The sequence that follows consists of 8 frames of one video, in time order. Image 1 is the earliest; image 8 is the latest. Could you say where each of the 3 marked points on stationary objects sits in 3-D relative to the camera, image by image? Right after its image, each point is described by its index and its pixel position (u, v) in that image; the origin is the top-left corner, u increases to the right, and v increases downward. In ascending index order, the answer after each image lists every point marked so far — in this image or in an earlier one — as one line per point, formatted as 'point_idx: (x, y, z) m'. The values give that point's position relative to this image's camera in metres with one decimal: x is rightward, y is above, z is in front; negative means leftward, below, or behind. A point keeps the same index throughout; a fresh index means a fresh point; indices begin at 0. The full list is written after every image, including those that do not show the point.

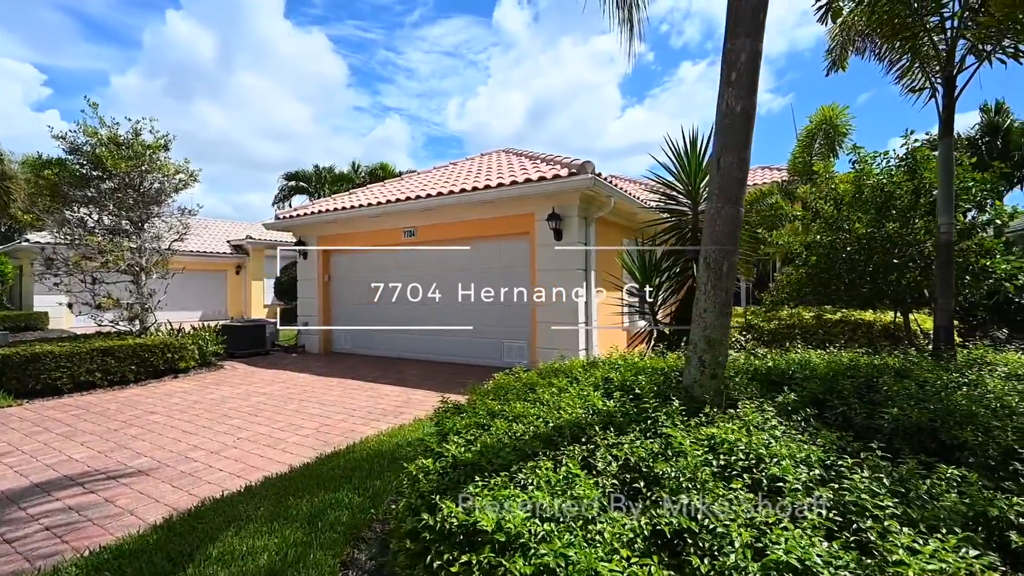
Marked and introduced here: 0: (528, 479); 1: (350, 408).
0: (+0.1, -1.1, +2.5) m
1: (-2.5, -1.9, +7.0) m
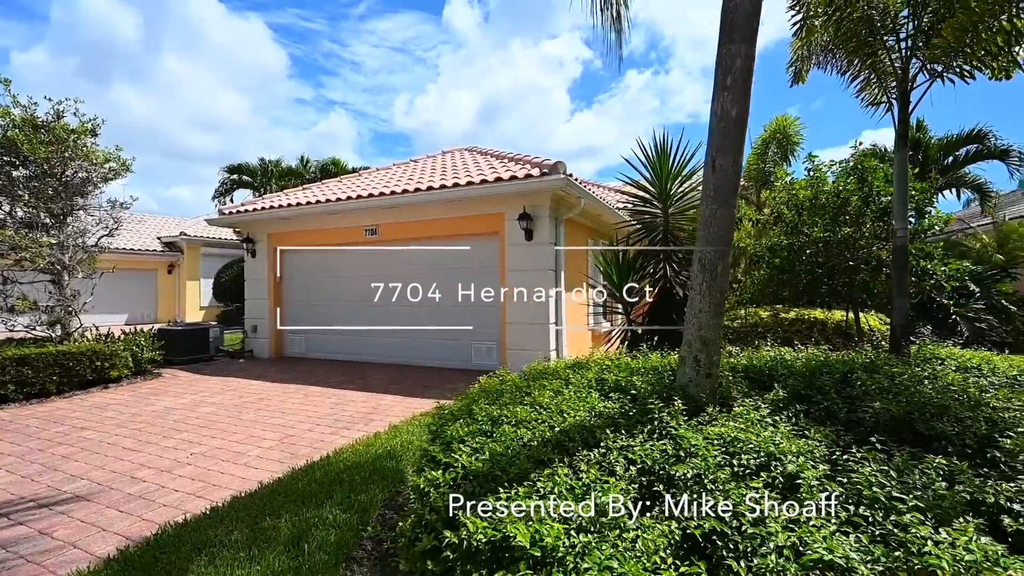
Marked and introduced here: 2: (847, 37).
0: (+0.2, -1.1, +2.4) m
1: (-2.8, -1.9, +6.6) m
2: (+4.2, +3.1, +5.5) m
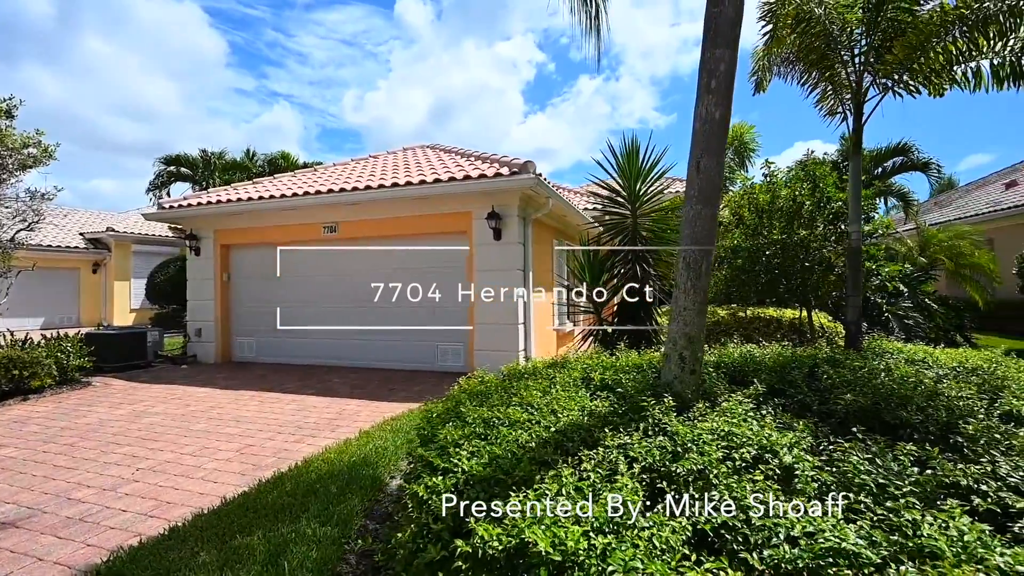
0: (+0.2, -1.0, +2.3) m
1: (-3.2, -1.9, +6.2) m
2: (+3.9, +3.1, +5.9) m
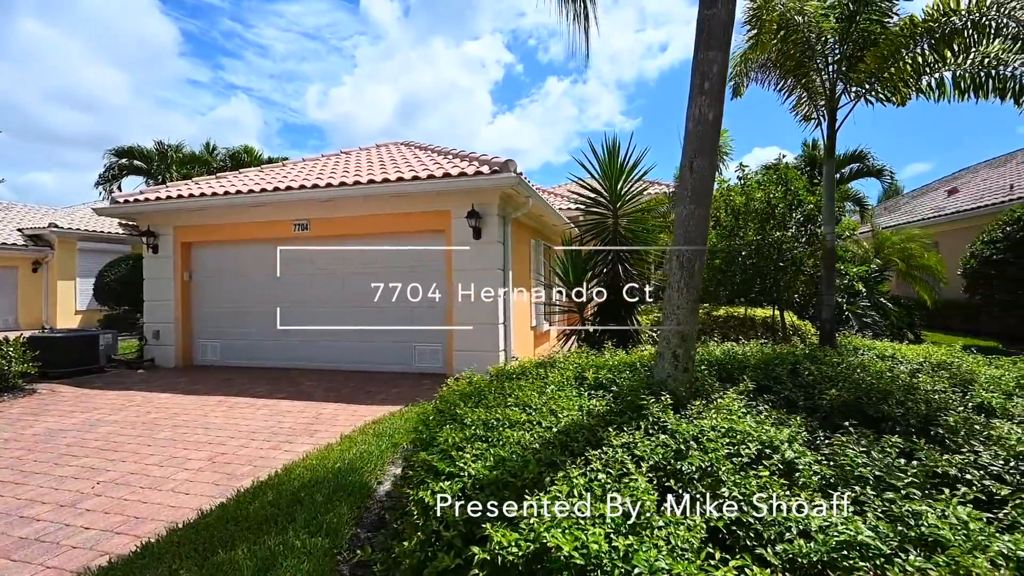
0: (+0.3, -1.0, +2.3) m
1: (-3.4, -1.8, +5.9) m
2: (+3.7, +3.1, +6.1) m
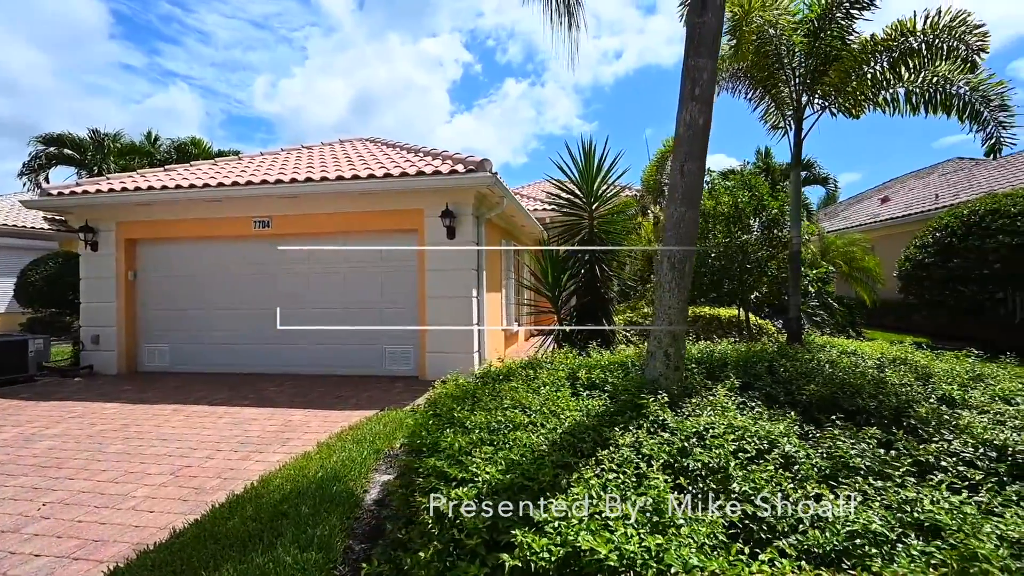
0: (+0.4, -1.0, +2.3) m
1: (-3.6, -1.8, +5.5) m
2: (+3.4, +3.1, +6.4) m
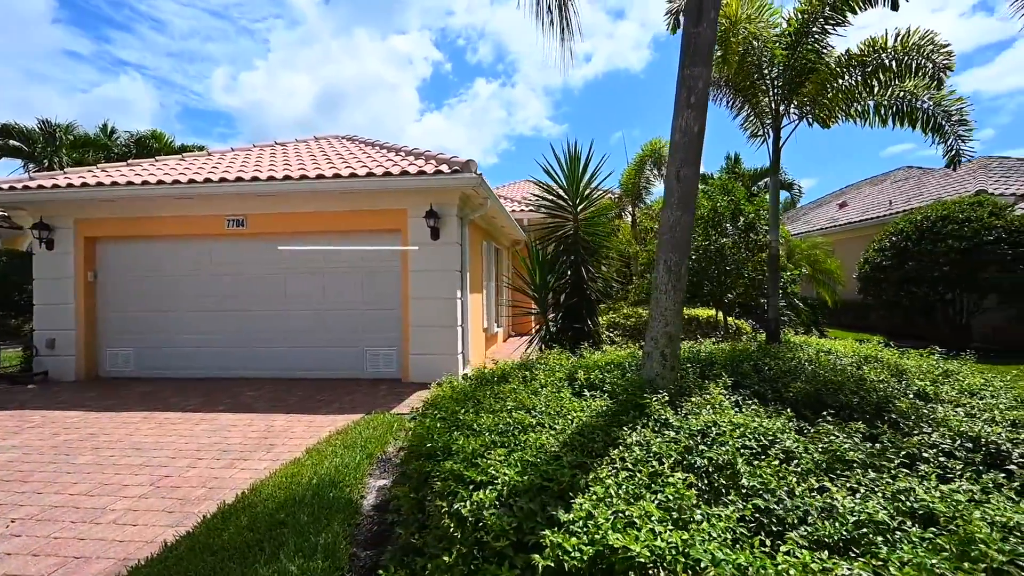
0: (+0.5, -1.1, +2.3) m
1: (-3.7, -1.9, +5.3) m
2: (+3.3, +3.1, +6.6) m
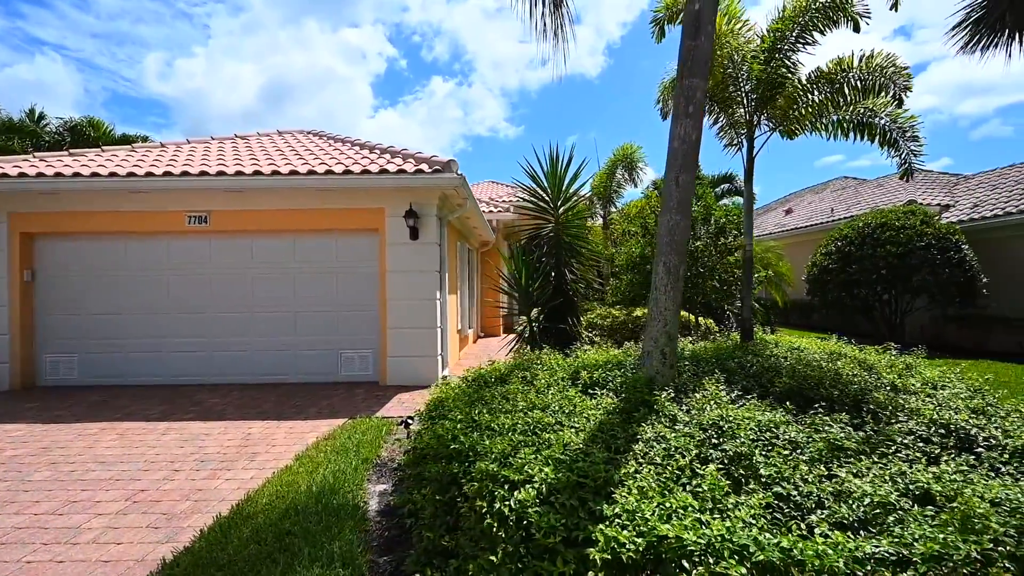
0: (+0.7, -1.1, +2.4) m
1: (-3.8, -1.9, +4.9) m
2: (+3.0, +3.1, +6.9) m
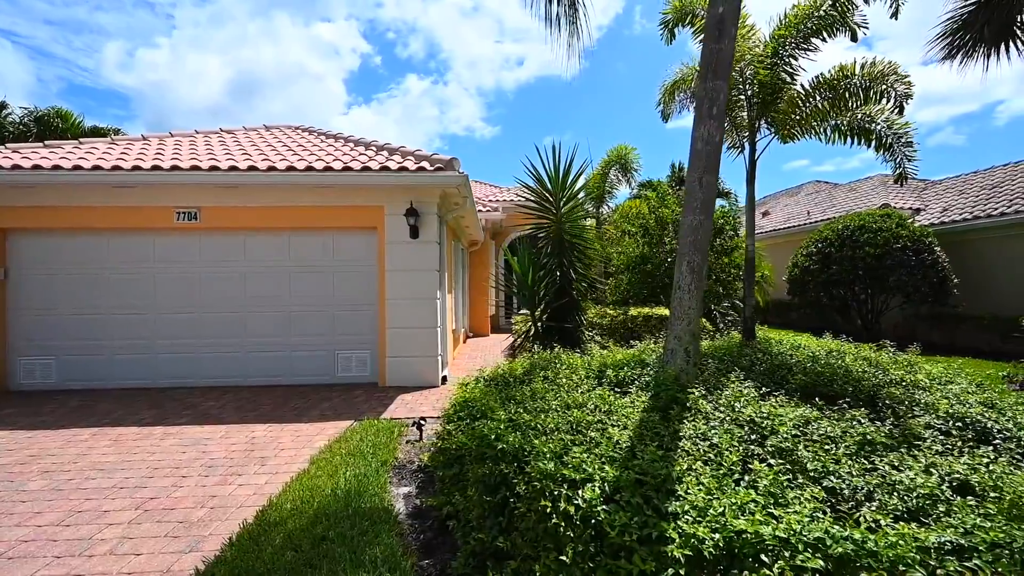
0: (+1.0, -1.0, +2.4) m
1: (-3.6, -1.9, +4.7) m
2: (+3.1, +3.1, +7.1) m
